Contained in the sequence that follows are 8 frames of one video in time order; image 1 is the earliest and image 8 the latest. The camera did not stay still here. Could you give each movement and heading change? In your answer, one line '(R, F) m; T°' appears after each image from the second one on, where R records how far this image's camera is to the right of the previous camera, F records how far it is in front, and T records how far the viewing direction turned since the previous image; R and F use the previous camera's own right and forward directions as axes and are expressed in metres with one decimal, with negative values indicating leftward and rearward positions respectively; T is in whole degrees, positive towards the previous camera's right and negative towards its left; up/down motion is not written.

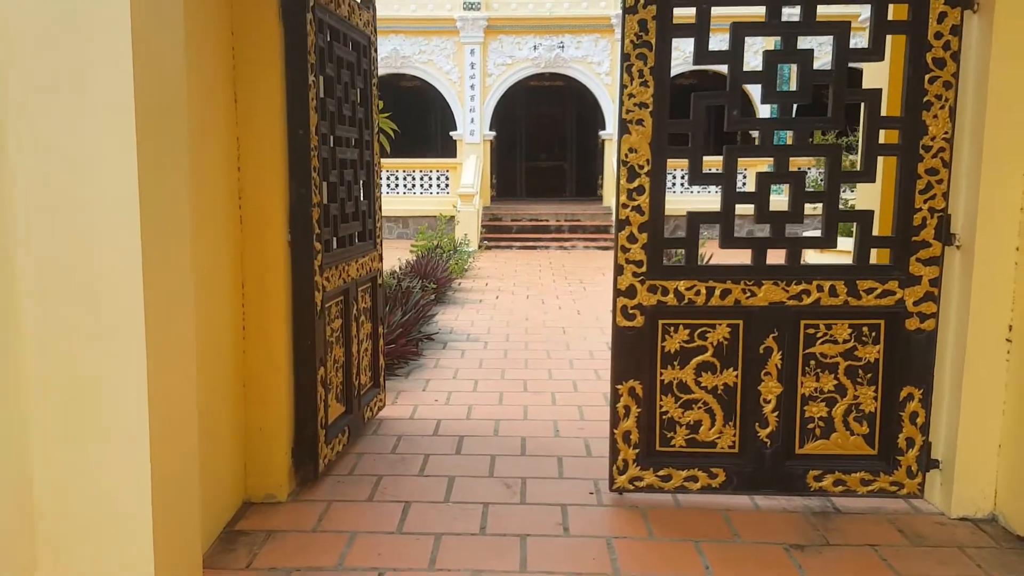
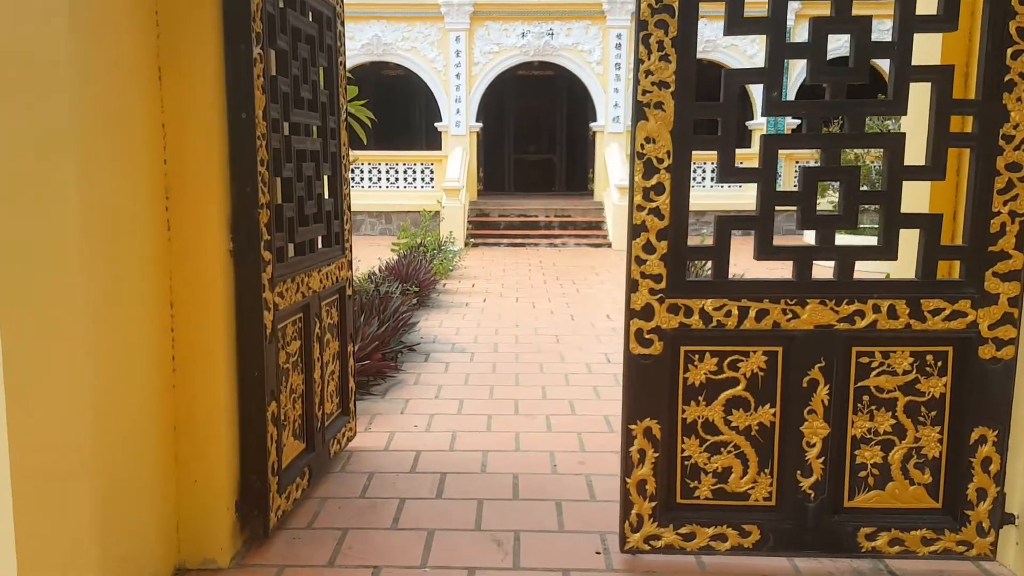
(0.0, +0.5) m; +1°
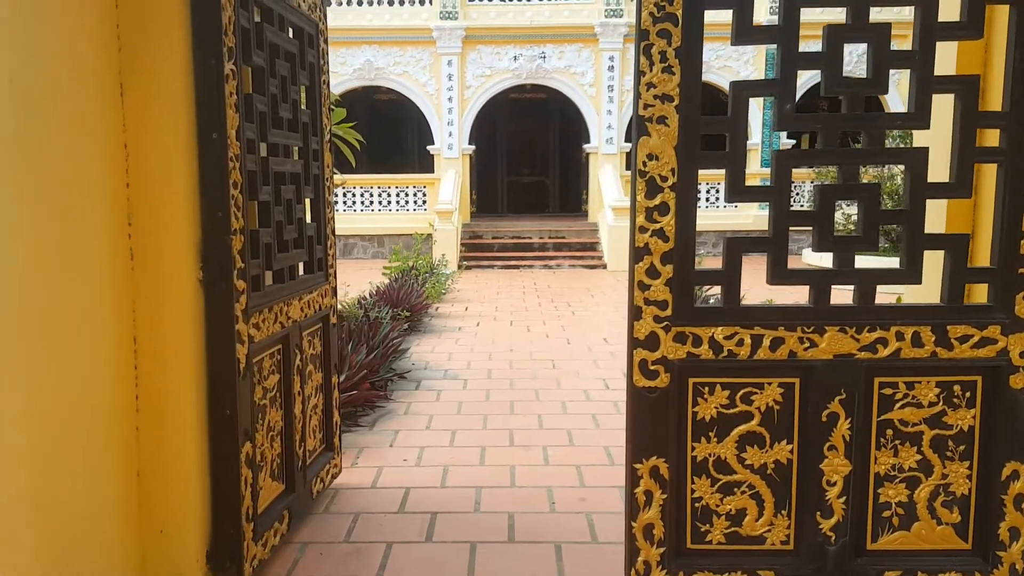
(0.0, +0.2) m; 0°
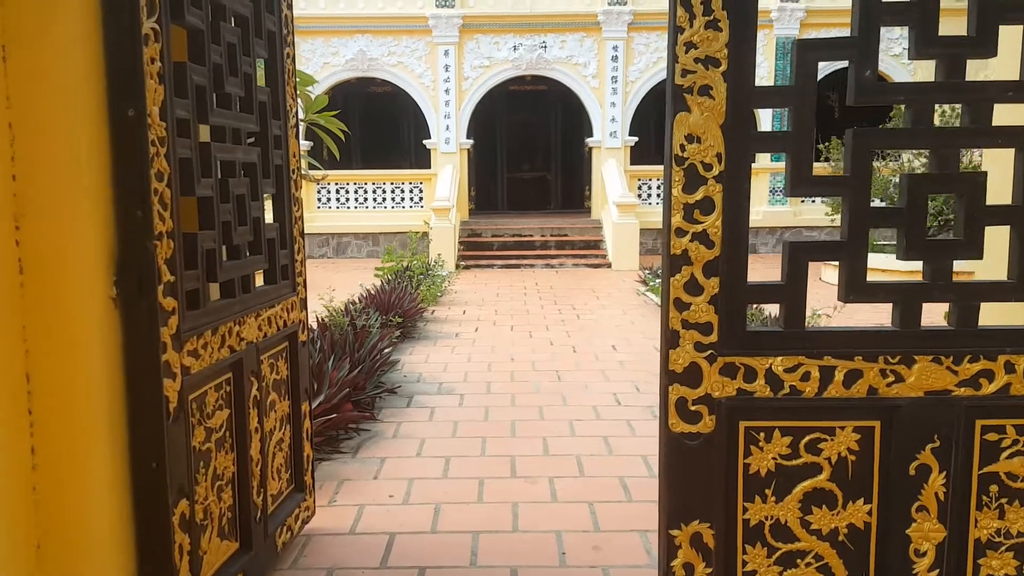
(0.0, +0.5) m; 0°
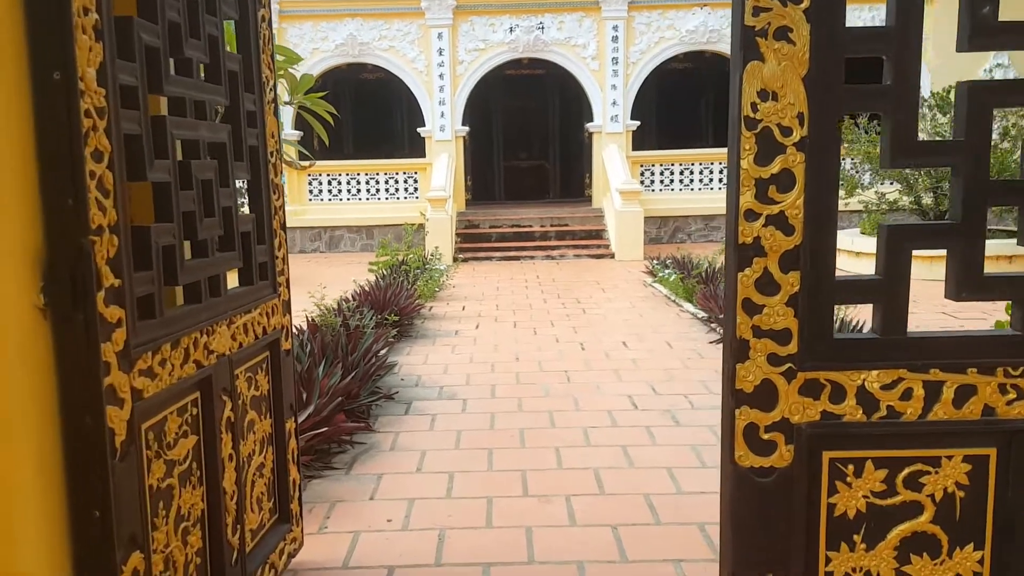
(-0.1, +0.3) m; 0°
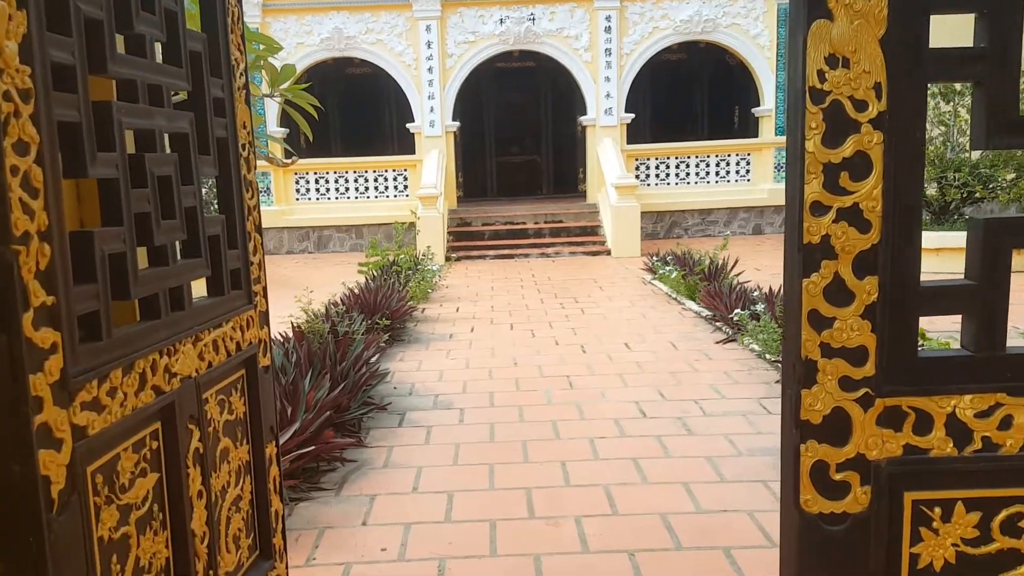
(0.0, +0.2) m; +1°
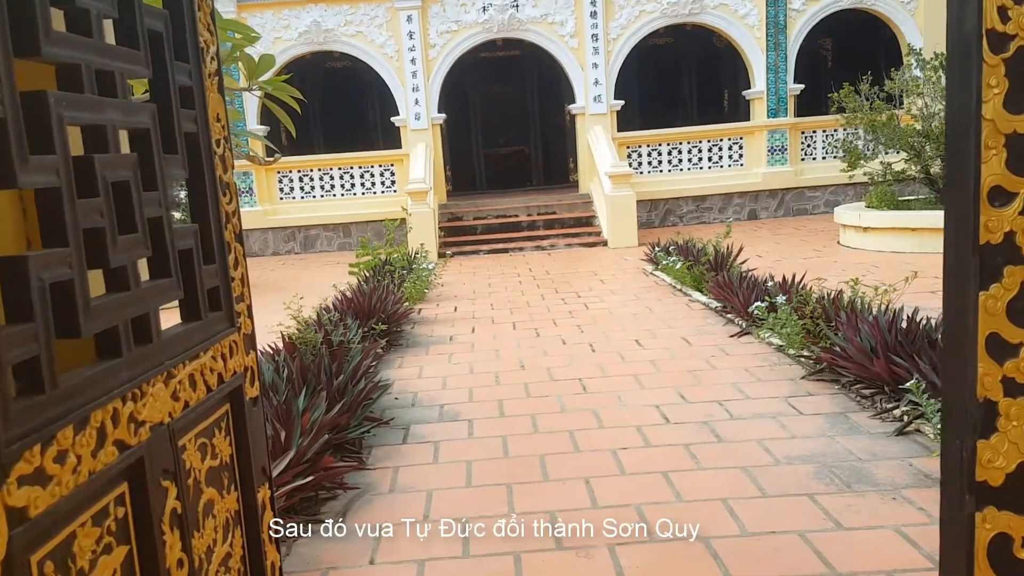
(-0.1, +0.3) m; +1°
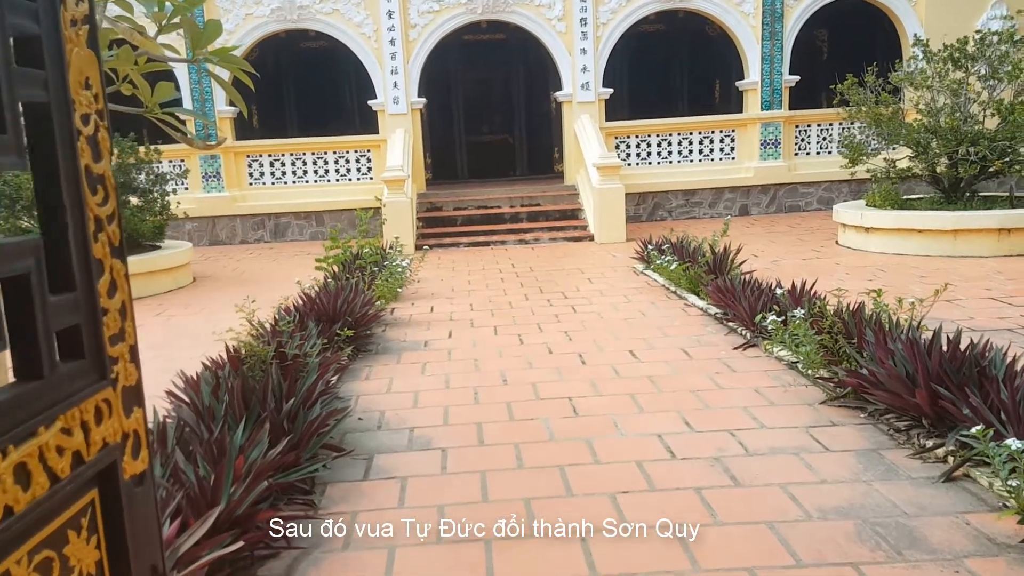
(0.0, +0.5) m; +1°
